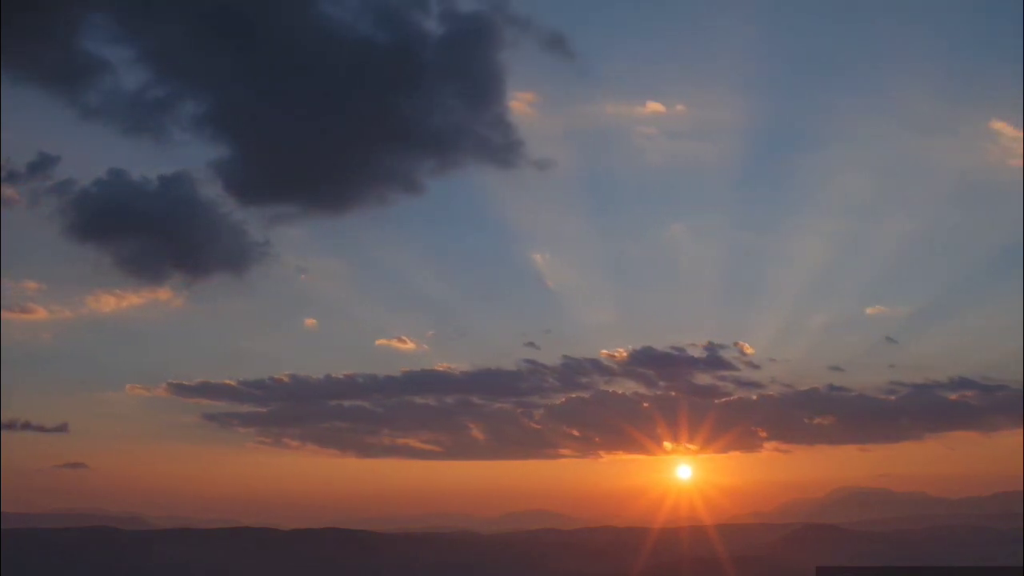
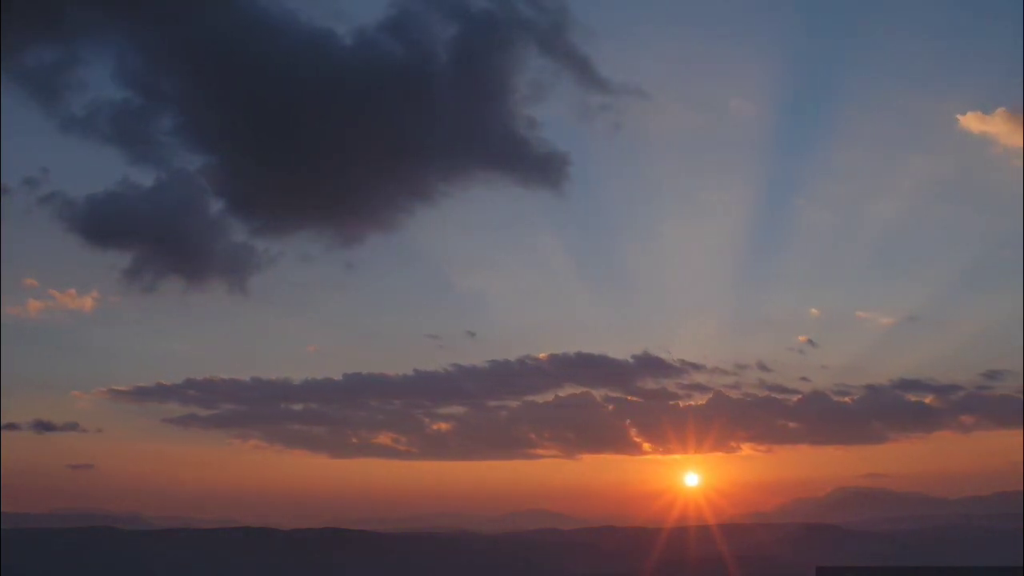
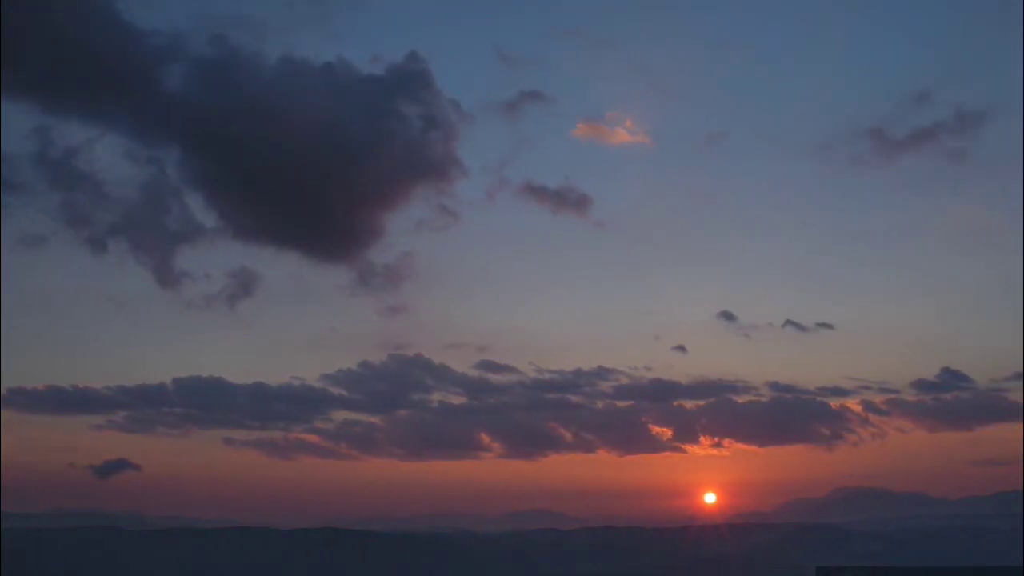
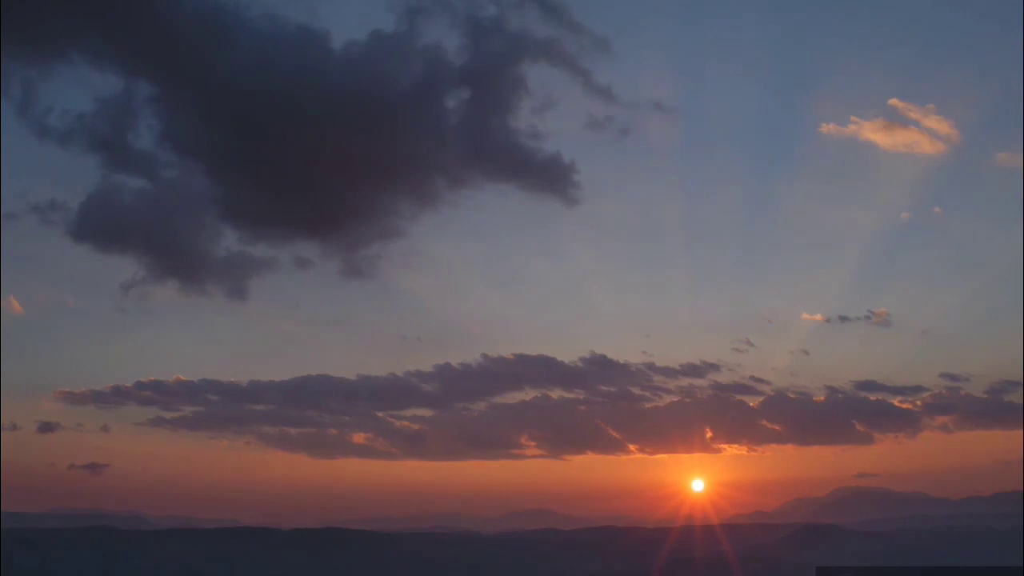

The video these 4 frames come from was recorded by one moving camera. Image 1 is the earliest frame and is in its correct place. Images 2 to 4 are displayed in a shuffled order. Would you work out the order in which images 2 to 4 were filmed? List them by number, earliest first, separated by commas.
2, 4, 3
